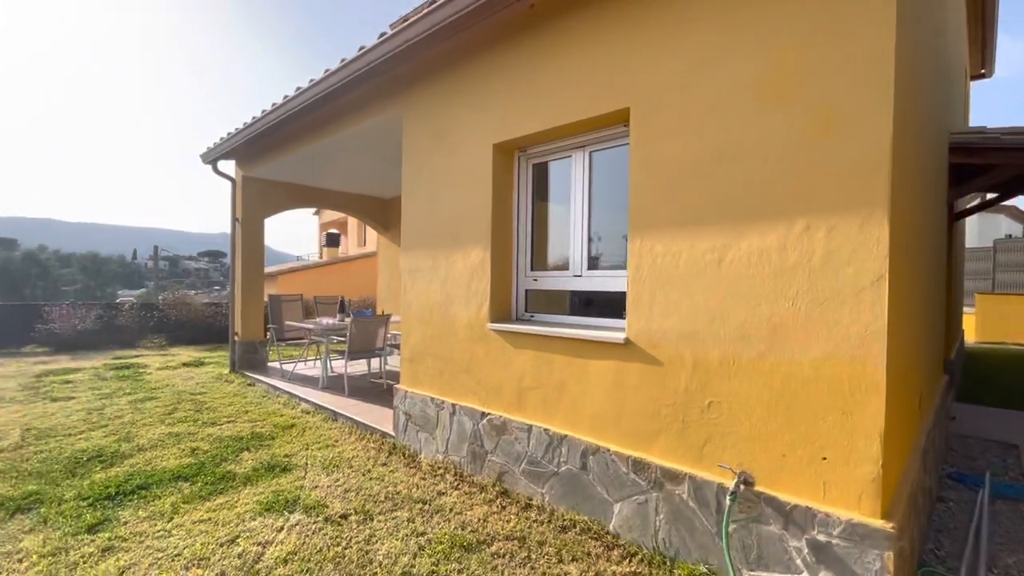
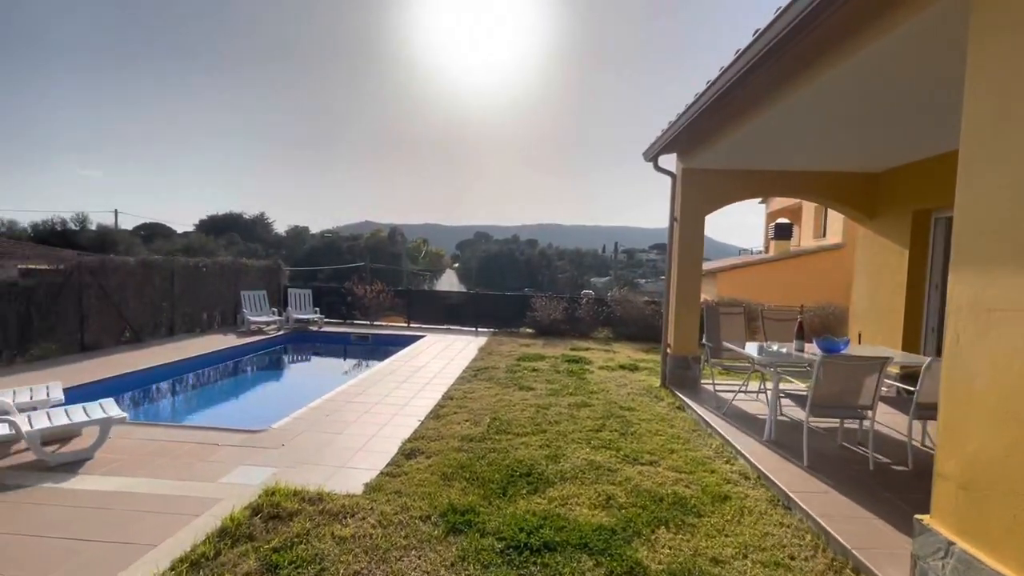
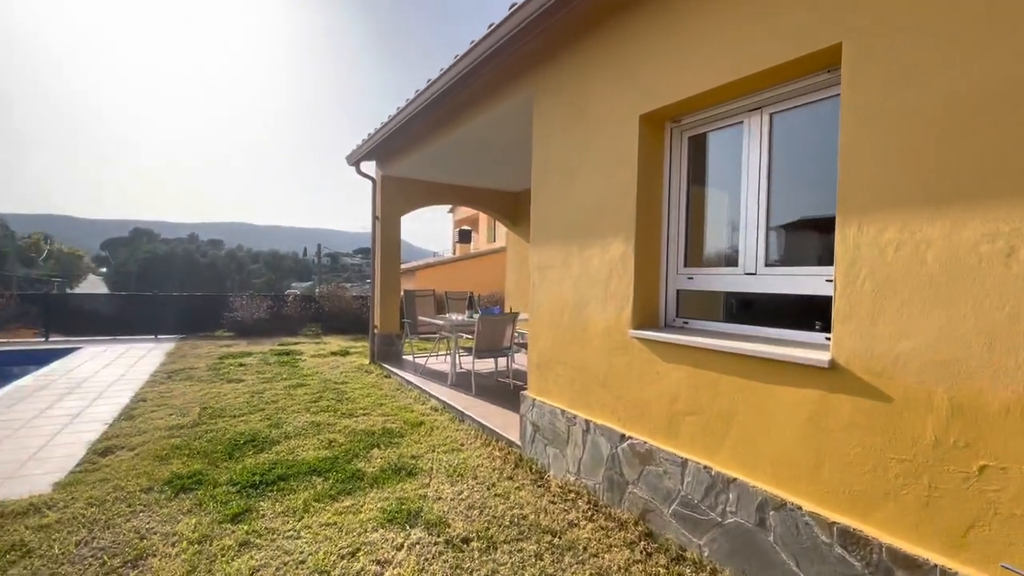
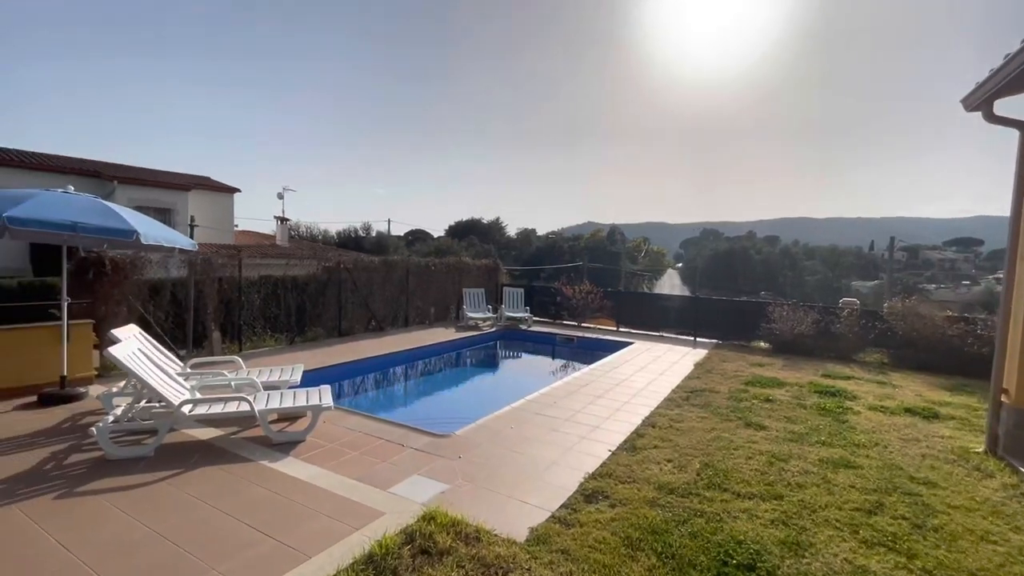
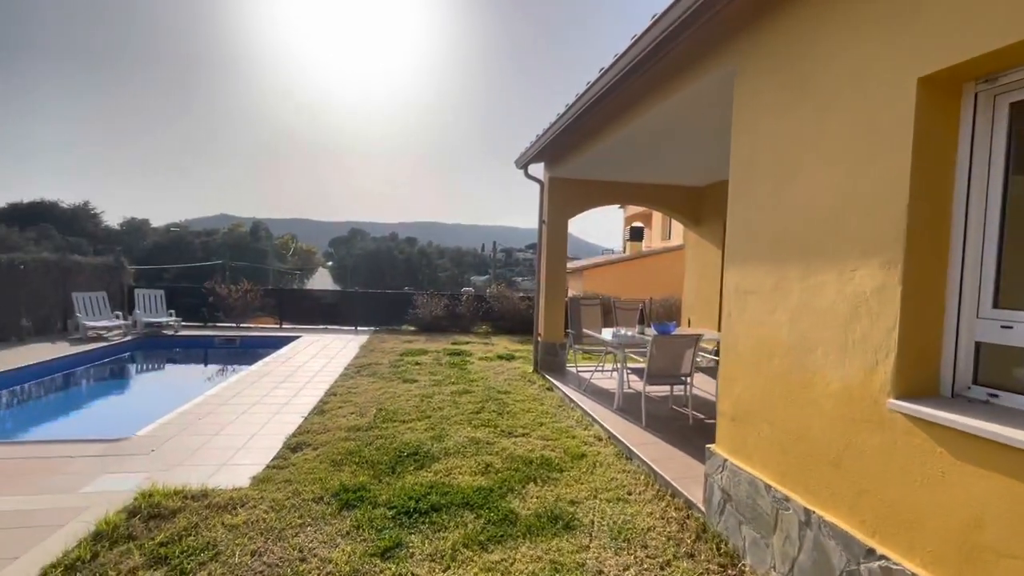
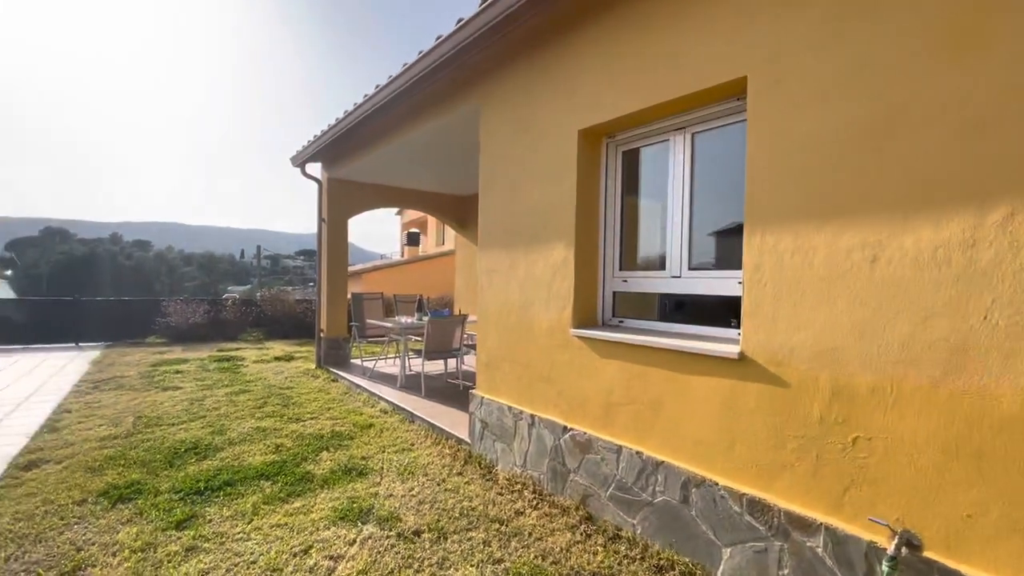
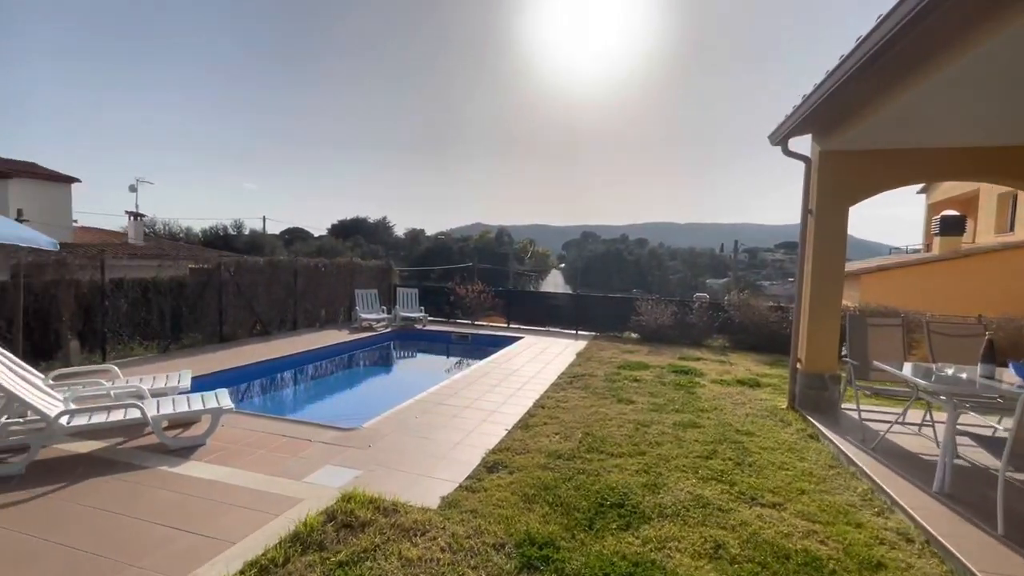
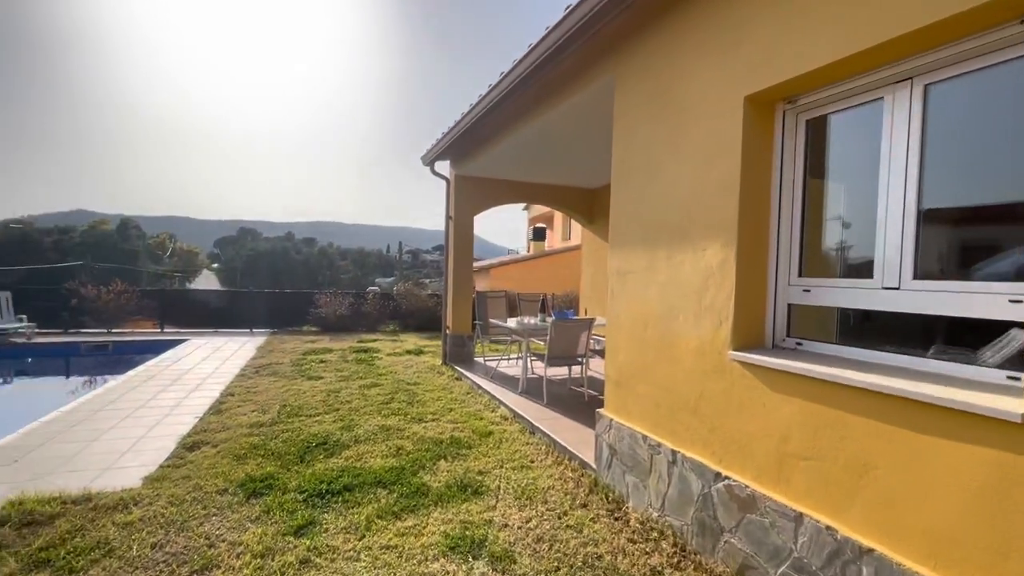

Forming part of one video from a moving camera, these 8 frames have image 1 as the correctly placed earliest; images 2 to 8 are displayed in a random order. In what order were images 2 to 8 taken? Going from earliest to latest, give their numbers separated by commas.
6, 3, 8, 5, 2, 7, 4
